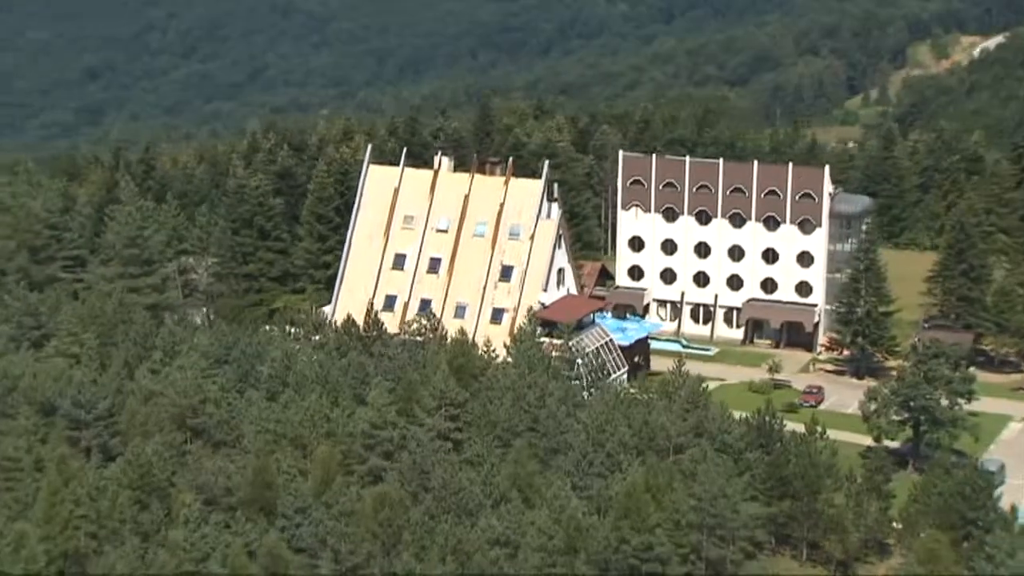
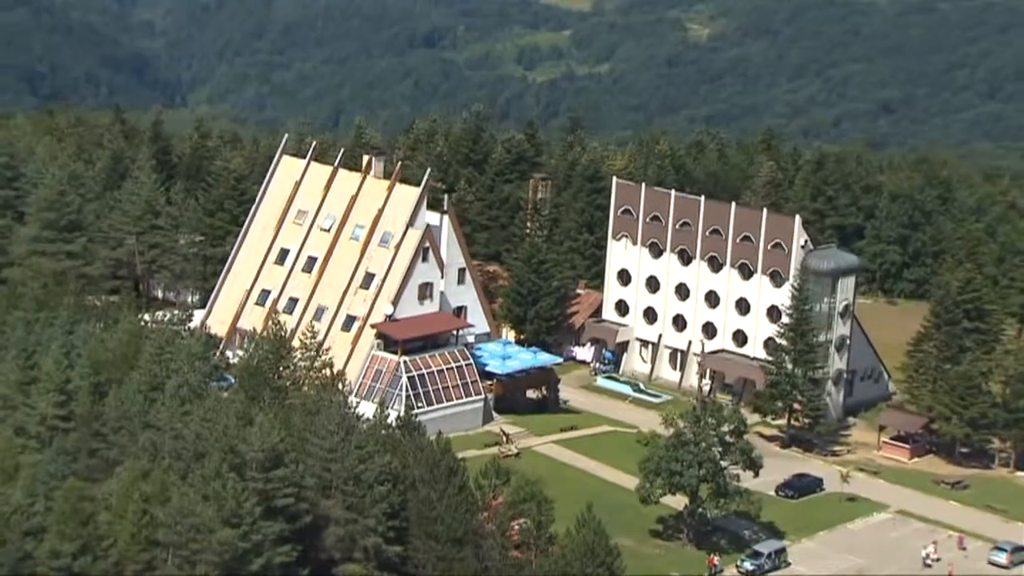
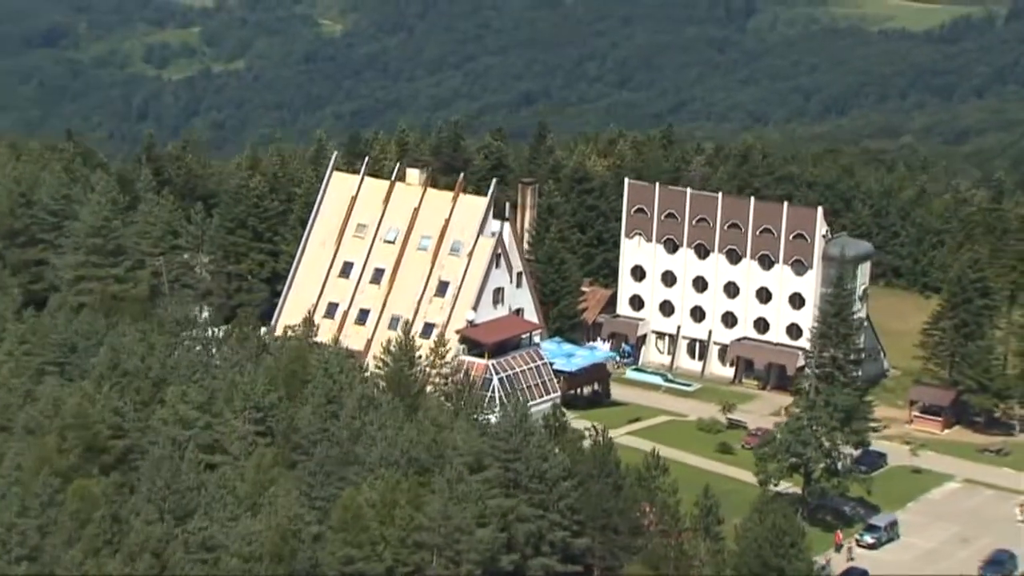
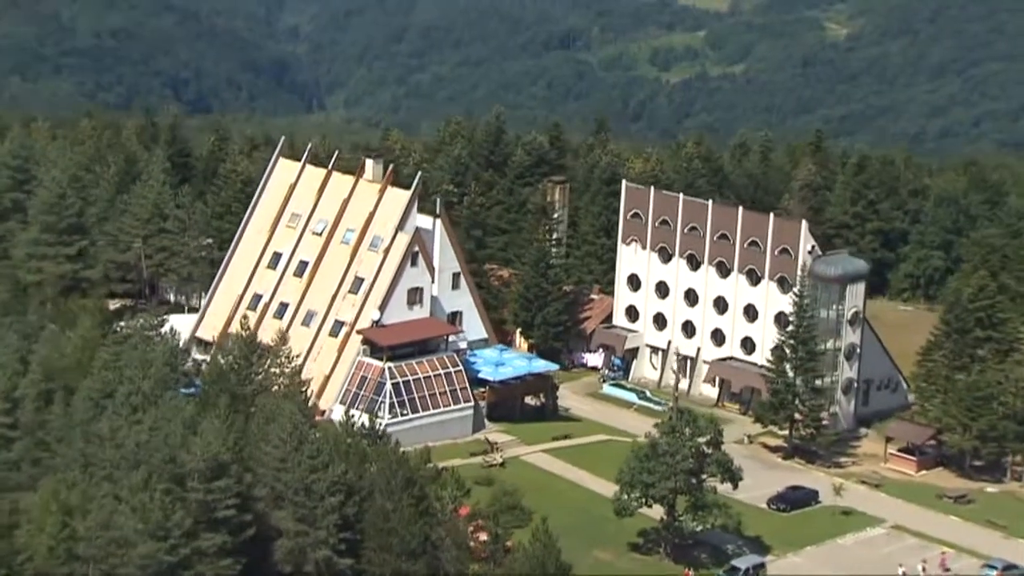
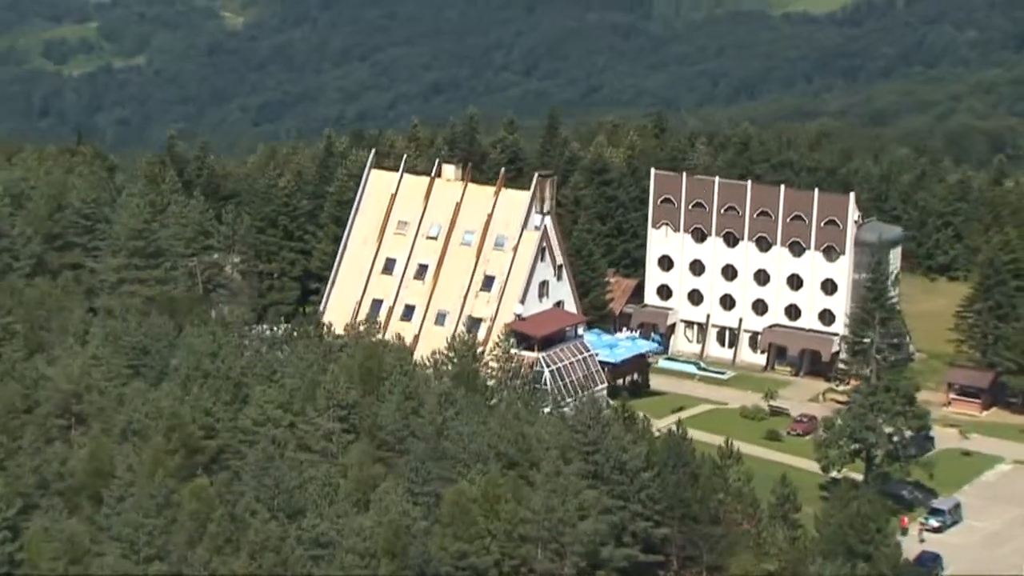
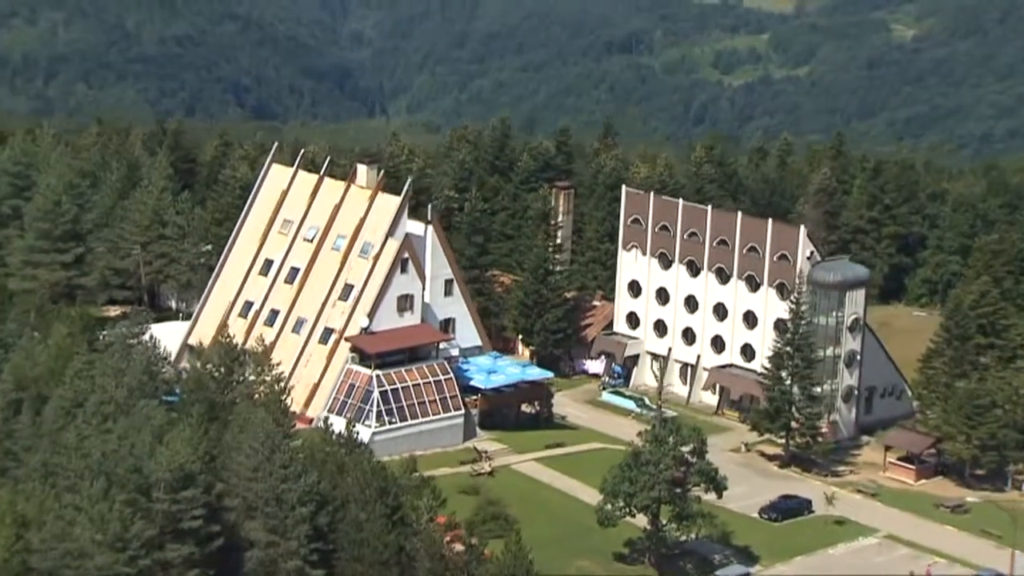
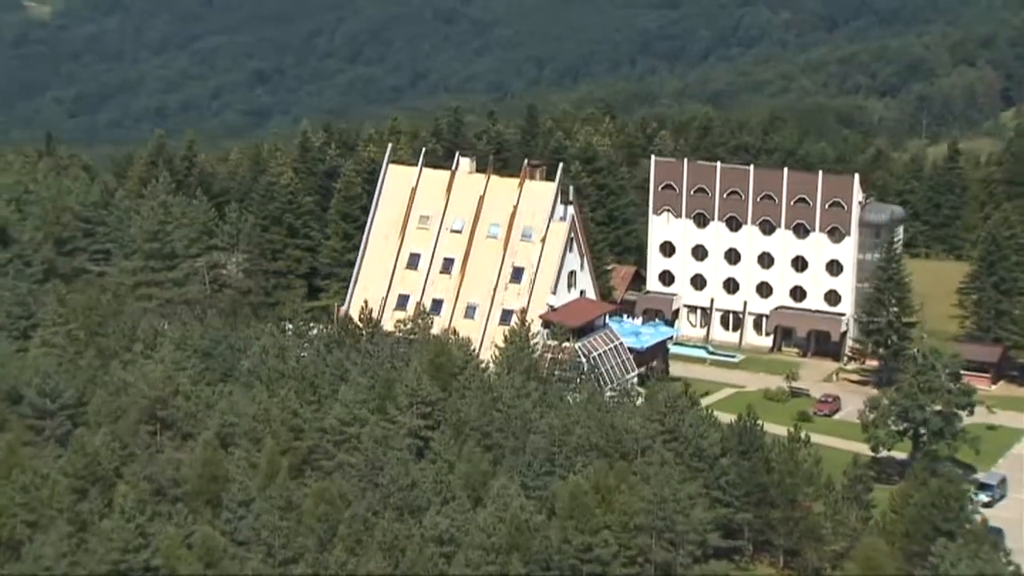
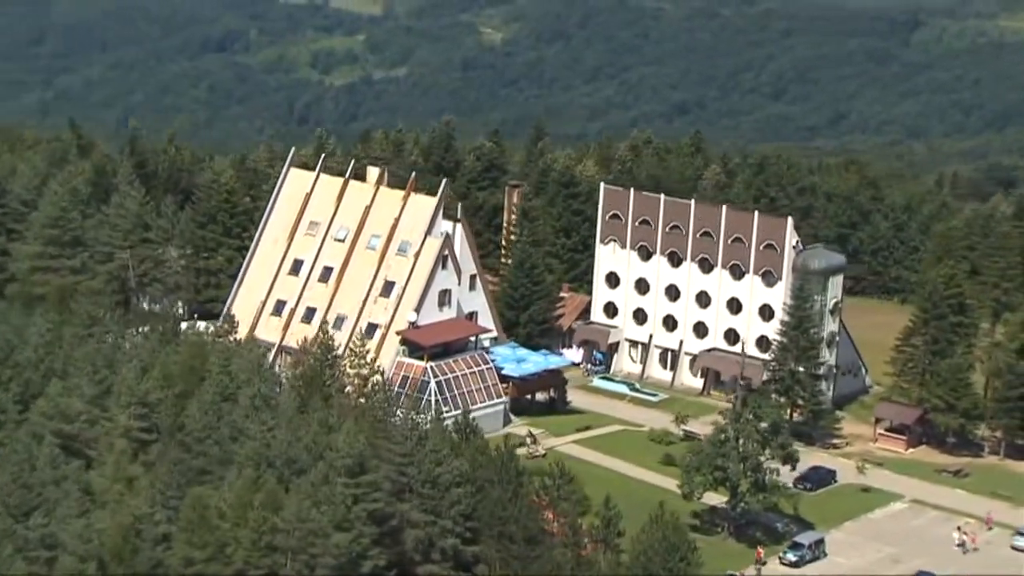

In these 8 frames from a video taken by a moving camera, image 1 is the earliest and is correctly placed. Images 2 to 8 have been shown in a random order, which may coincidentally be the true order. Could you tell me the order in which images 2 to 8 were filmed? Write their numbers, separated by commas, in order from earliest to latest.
7, 5, 3, 8, 2, 4, 6
